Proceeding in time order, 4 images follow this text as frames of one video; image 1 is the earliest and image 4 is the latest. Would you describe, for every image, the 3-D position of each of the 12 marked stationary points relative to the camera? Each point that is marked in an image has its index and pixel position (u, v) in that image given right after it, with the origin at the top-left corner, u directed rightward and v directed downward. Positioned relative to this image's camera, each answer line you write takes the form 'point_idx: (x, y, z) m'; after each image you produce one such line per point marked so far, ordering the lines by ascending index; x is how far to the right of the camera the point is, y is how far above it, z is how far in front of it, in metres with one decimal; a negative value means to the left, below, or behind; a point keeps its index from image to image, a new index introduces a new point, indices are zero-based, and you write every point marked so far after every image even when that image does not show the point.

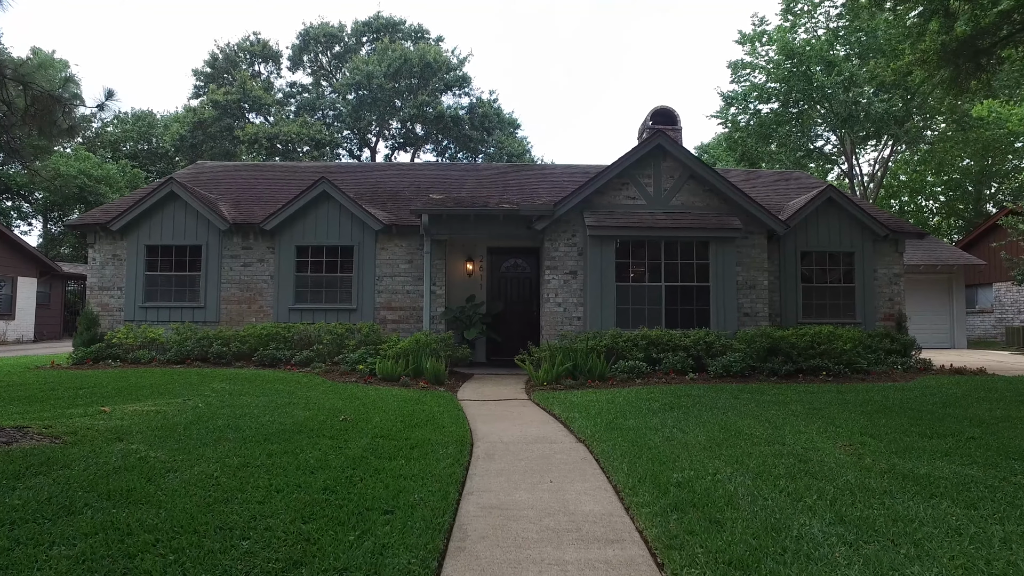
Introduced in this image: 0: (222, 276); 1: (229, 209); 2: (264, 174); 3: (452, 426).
0: (-5.6, +0.2, +11.5) m
1: (-5.6, +1.6, +11.7) m
2: (-5.6, +2.6, +13.6) m
3: (-0.6, -1.3, +5.6) m
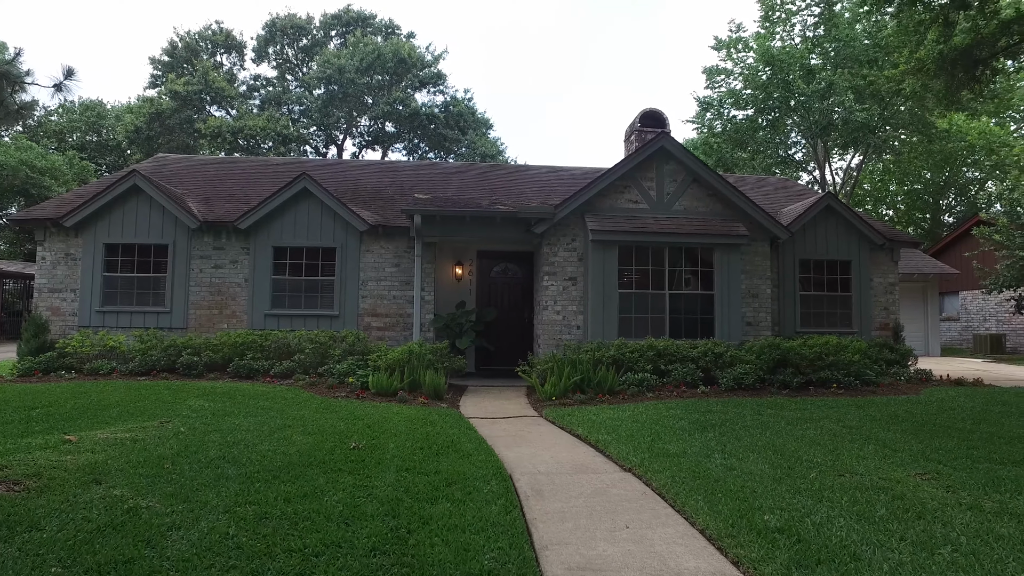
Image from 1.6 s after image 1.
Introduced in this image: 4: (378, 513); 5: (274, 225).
0: (-5.7, +0.2, +10.5) m
1: (-5.7, +1.5, +10.8) m
2: (-5.9, +2.5, +12.6) m
3: (-0.3, -1.4, +4.9) m
4: (-0.8, -1.3, +3.4) m
5: (-4.2, +1.1, +10.6) m
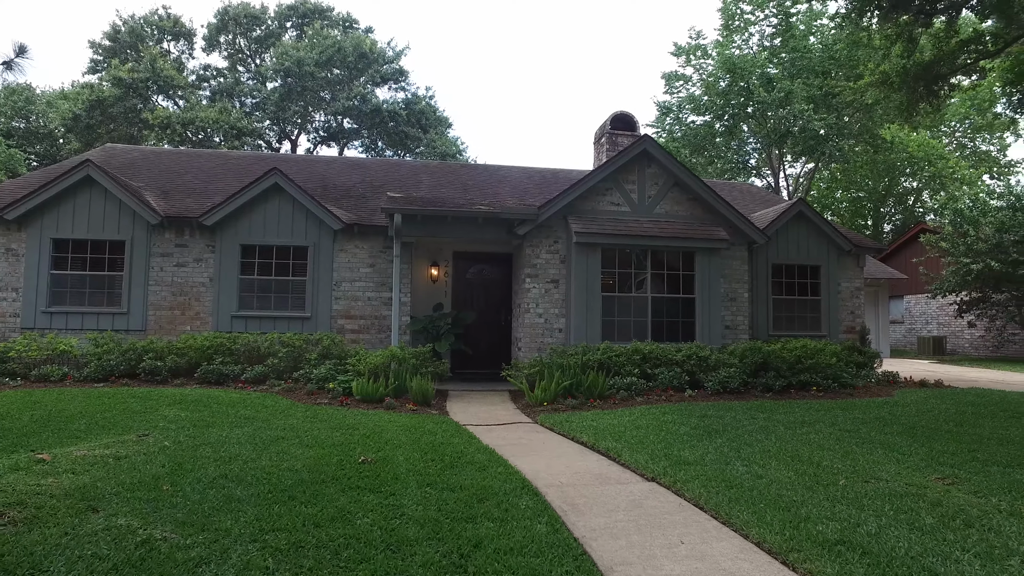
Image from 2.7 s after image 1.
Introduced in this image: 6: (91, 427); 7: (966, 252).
0: (-6.0, +0.2, +9.8) m
1: (-6.0, +1.5, +10.1) m
2: (-6.3, +2.5, +11.9) m
3: (-0.1, -1.4, +4.7) m
4: (-0.5, -1.3, +3.1) m
5: (-4.5, +1.1, +10.0) m
6: (-3.8, -1.3, +5.4) m
7: (+12.6, +1.0, +16.6) m
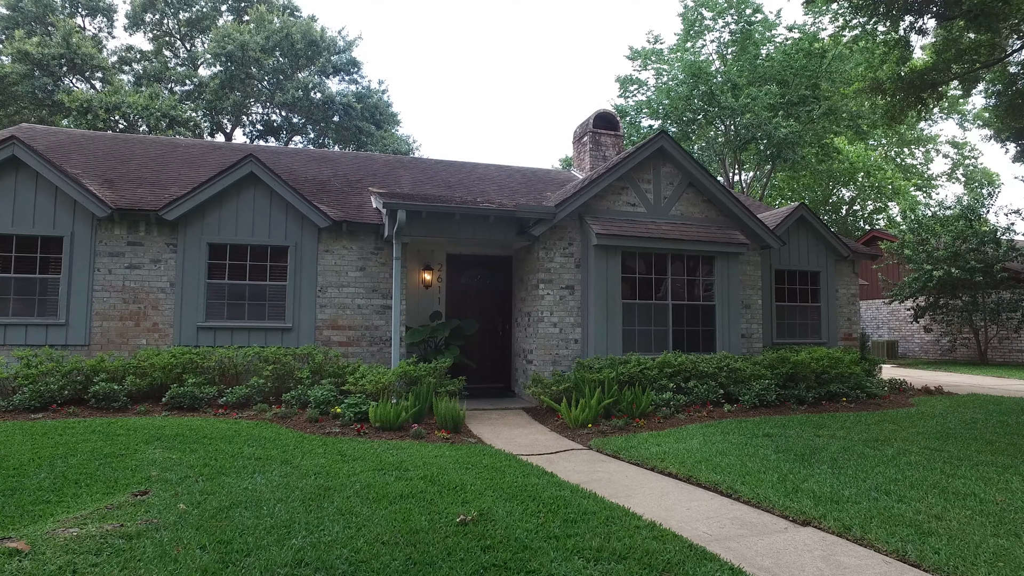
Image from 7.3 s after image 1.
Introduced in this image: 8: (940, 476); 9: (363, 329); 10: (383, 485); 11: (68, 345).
0: (-5.7, +0.1, +8.1) m
1: (-5.8, +1.4, +8.4) m
2: (-6.3, +2.4, +10.2) m
3: (+0.7, -1.5, +3.8) m
4: (+0.6, -1.3, +2.1) m
5: (-4.3, +1.0, +8.5) m
6: (-3.0, -1.3, +4.0) m
7: (+11.9, +0.8, +17.1) m
8: (+3.4, -1.5, +4.8) m
9: (-2.3, -0.6, +9.1) m
10: (-0.9, -1.4, +4.3) m
11: (-6.0, -0.8, +8.0) m
